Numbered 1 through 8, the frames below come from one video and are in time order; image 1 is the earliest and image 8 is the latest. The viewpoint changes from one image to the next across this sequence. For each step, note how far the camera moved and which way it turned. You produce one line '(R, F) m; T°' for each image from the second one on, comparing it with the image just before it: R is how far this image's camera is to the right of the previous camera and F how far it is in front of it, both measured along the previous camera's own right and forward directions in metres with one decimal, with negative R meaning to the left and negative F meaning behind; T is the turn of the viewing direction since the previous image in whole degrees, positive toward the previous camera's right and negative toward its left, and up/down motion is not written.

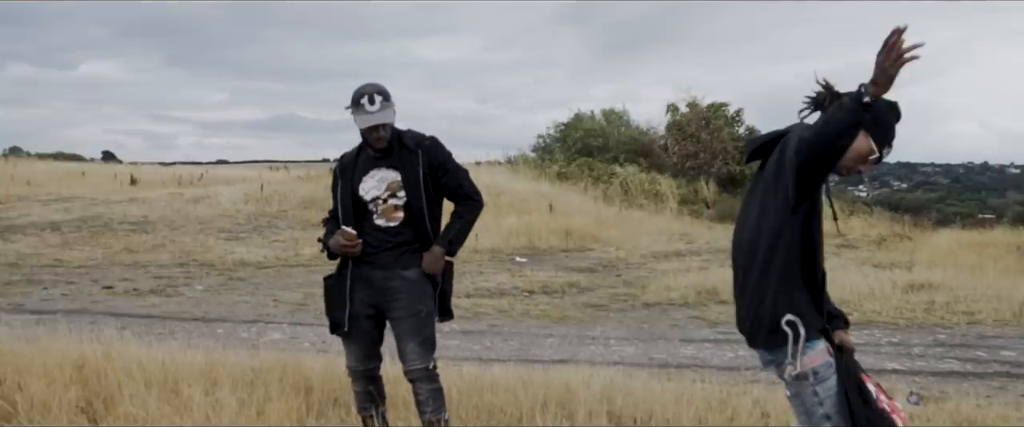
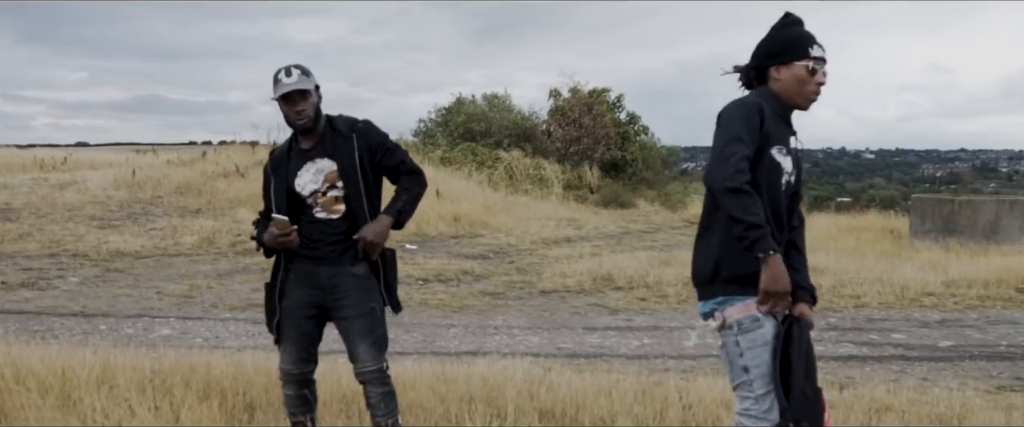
(-0.3, +0.3) m; +7°
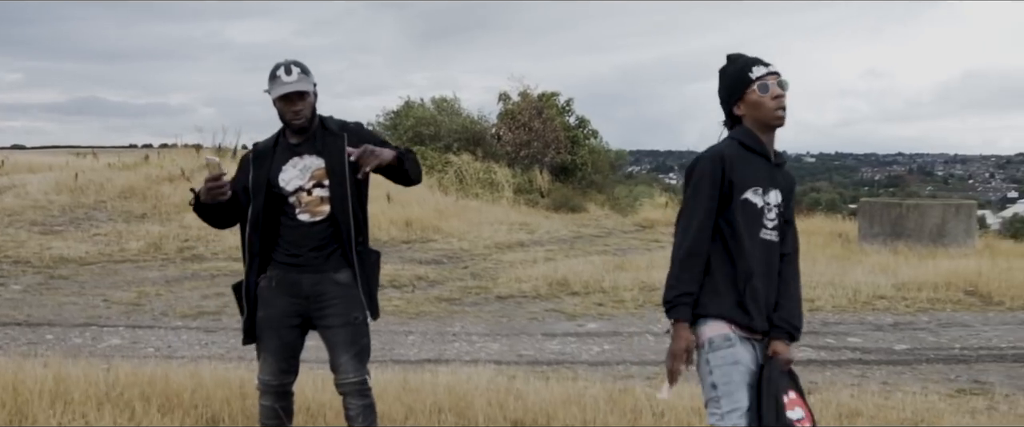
(-0.1, +0.1) m; +3°
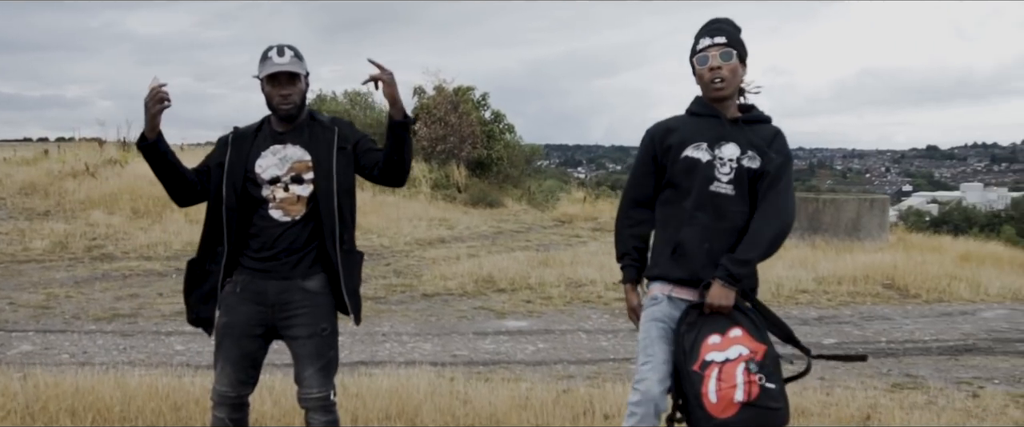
(-0.2, +0.2) m; +5°
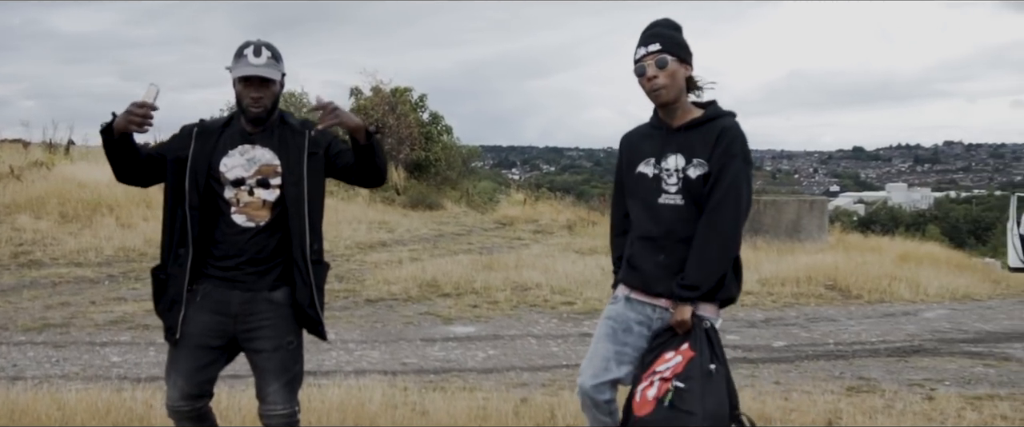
(-0.1, +0.2) m; +4°
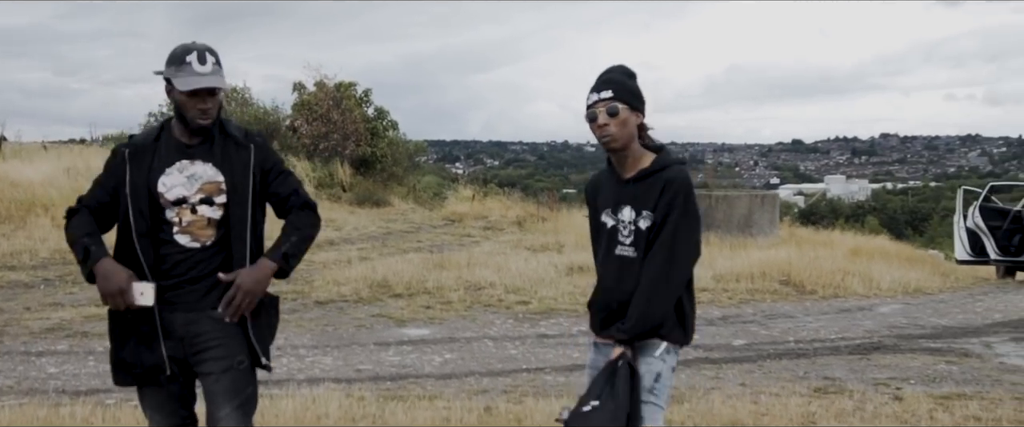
(-0.1, +0.3) m; +3°
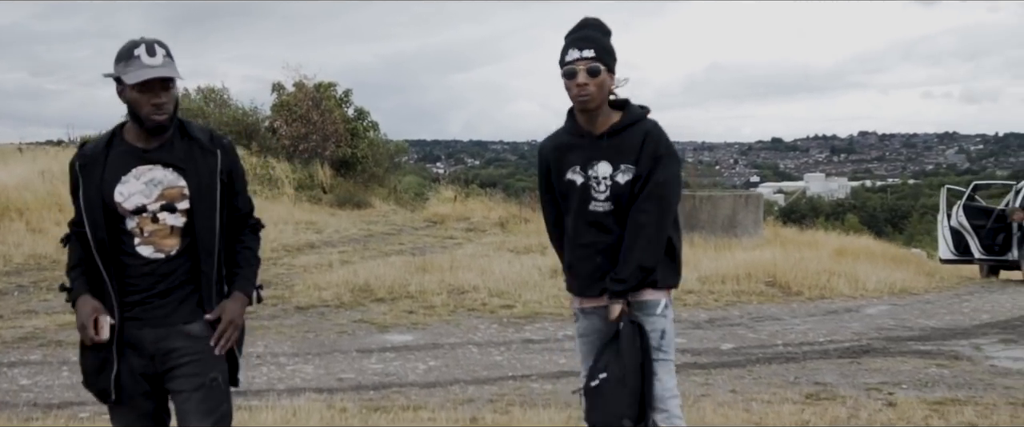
(0.0, +0.2) m; +1°
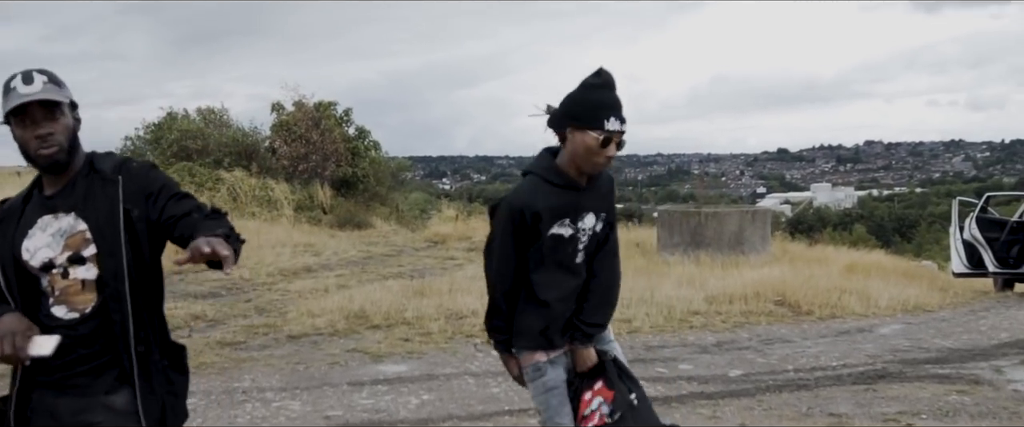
(+0.1, +0.4) m; 0°
